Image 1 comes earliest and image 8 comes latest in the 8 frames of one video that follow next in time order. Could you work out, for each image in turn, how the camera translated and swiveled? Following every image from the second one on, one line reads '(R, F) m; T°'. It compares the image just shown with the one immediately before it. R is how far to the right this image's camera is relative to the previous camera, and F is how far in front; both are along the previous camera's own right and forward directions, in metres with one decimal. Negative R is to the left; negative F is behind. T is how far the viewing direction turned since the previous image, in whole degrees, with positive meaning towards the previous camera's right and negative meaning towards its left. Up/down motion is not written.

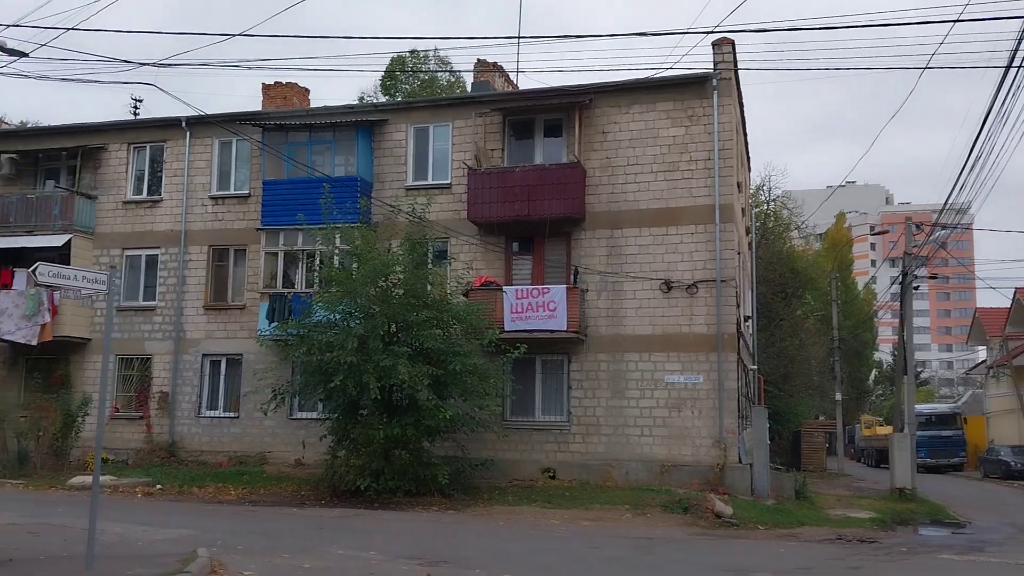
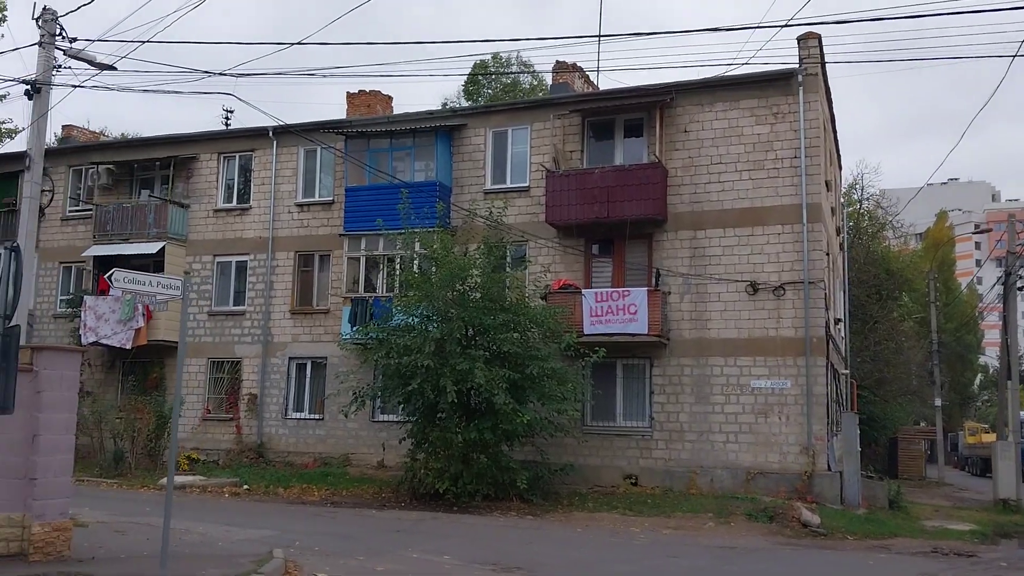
(+0.2, +0.1) m; -5°
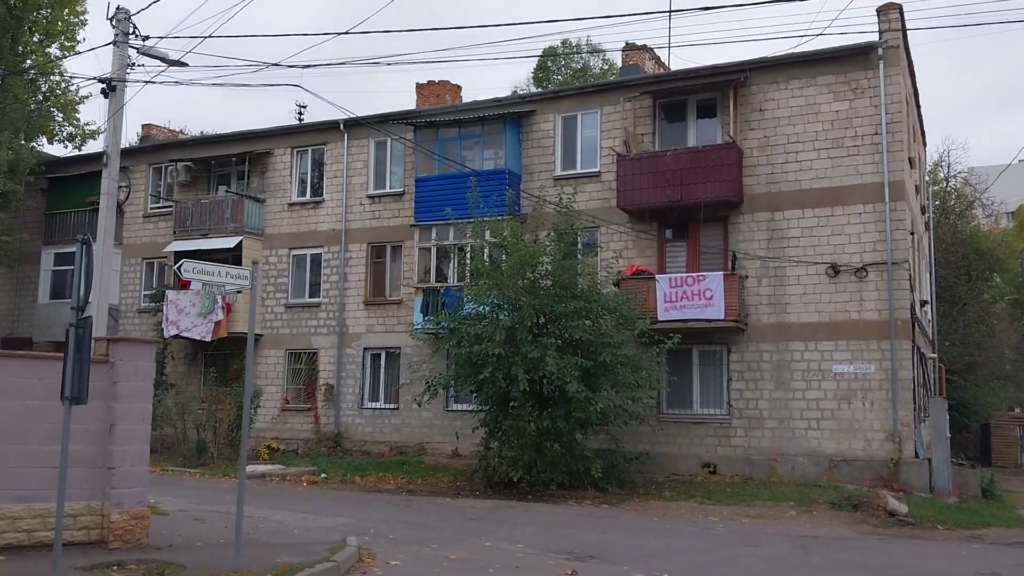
(+0.1, +0.2) m; -5°
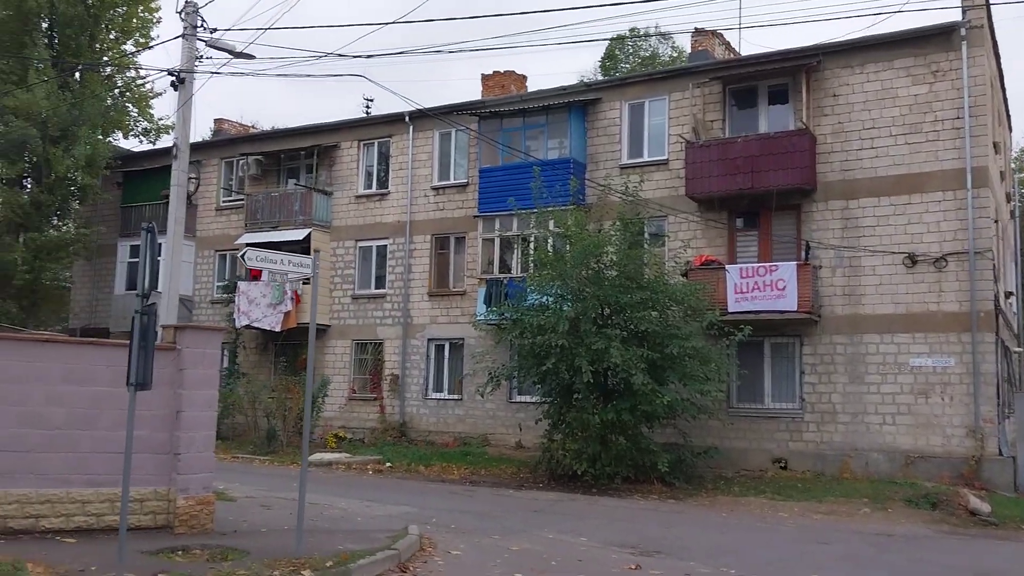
(+0.1, +0.2) m; -4°
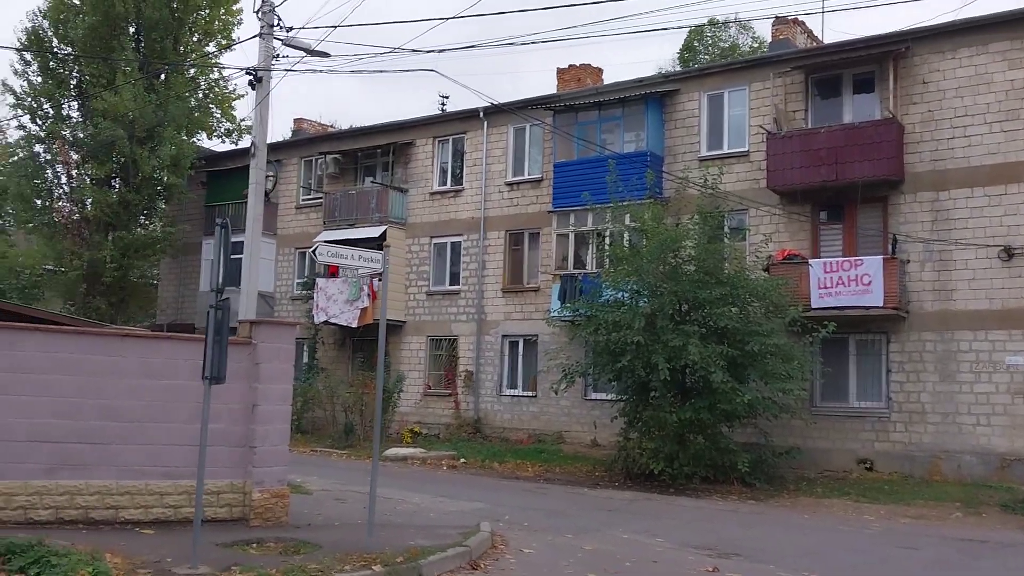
(0.0, +0.2) m; -5°
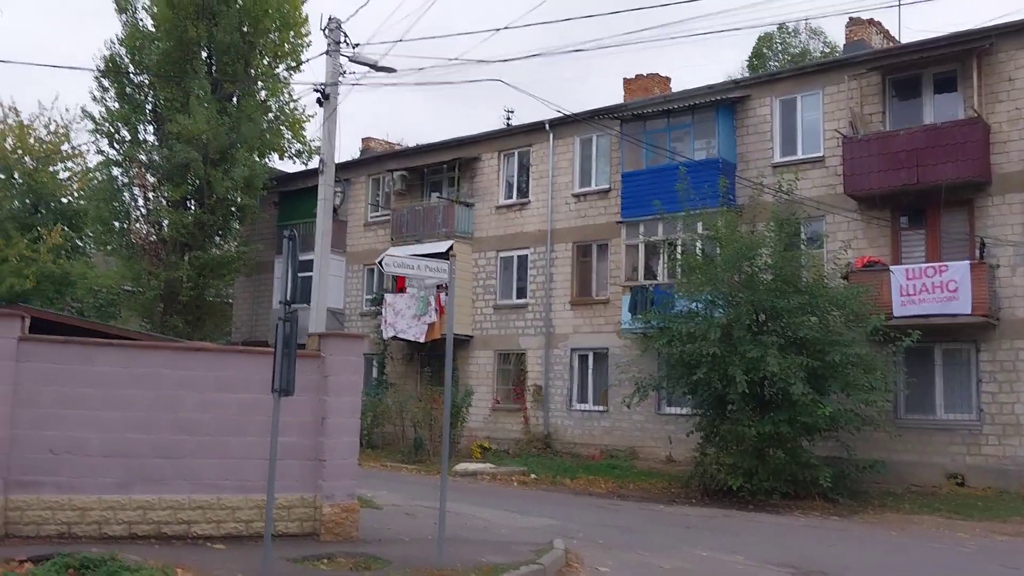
(0.0, +0.2) m; -4°
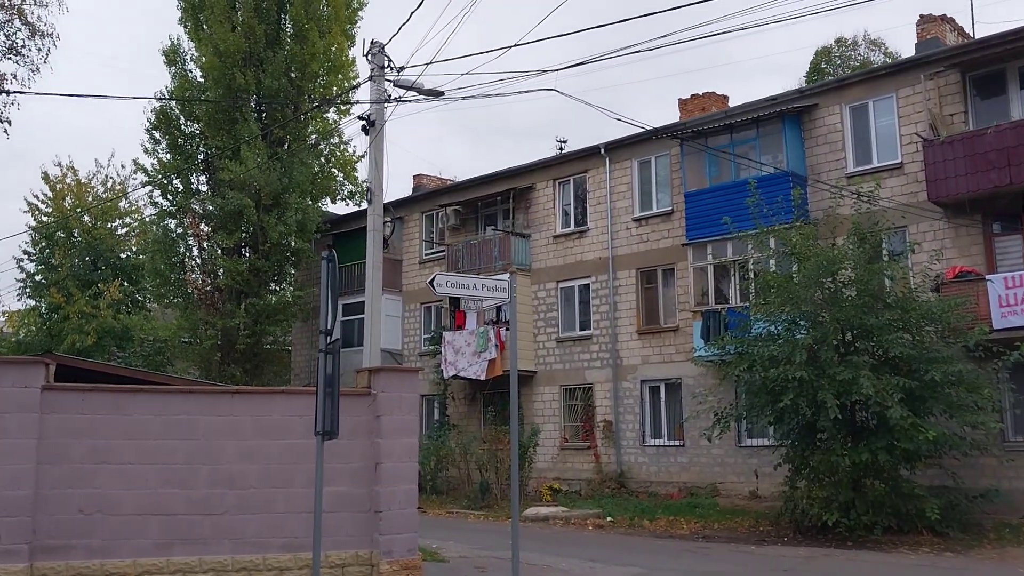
(-0.1, +1.0) m; -4°
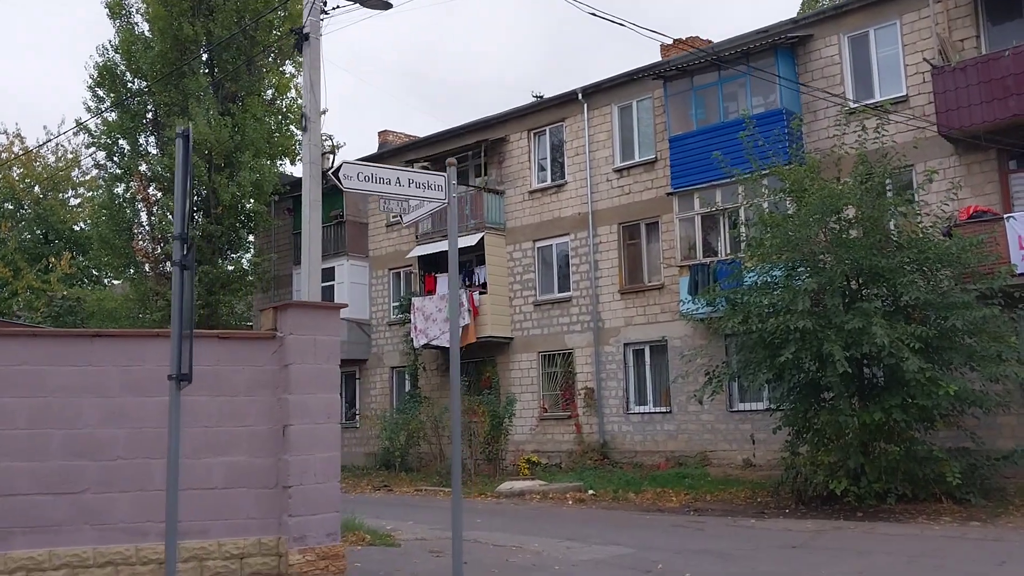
(+0.3, +1.9) m; +1°
